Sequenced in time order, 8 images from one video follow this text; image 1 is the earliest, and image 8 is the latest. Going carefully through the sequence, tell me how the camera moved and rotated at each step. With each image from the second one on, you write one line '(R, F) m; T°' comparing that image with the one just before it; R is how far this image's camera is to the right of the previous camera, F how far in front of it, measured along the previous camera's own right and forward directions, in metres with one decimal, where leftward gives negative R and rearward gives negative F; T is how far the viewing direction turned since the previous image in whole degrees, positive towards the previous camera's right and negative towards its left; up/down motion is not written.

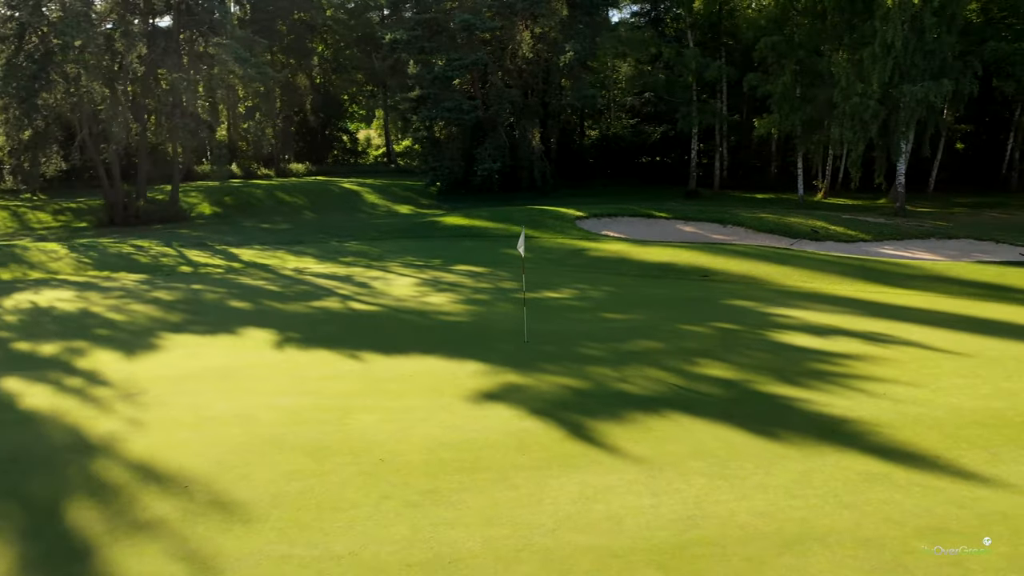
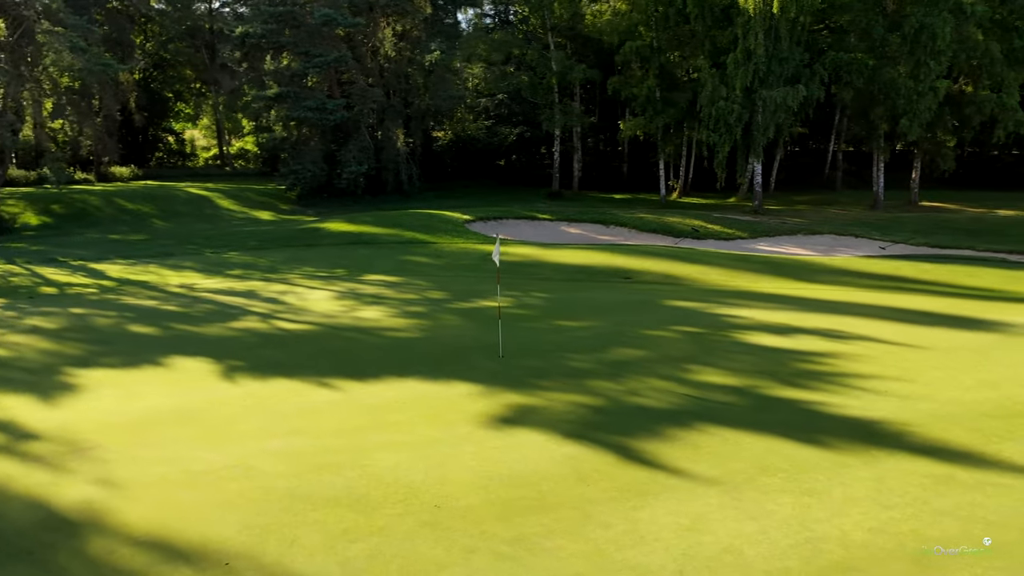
(-1.5, +0.8) m; +12°
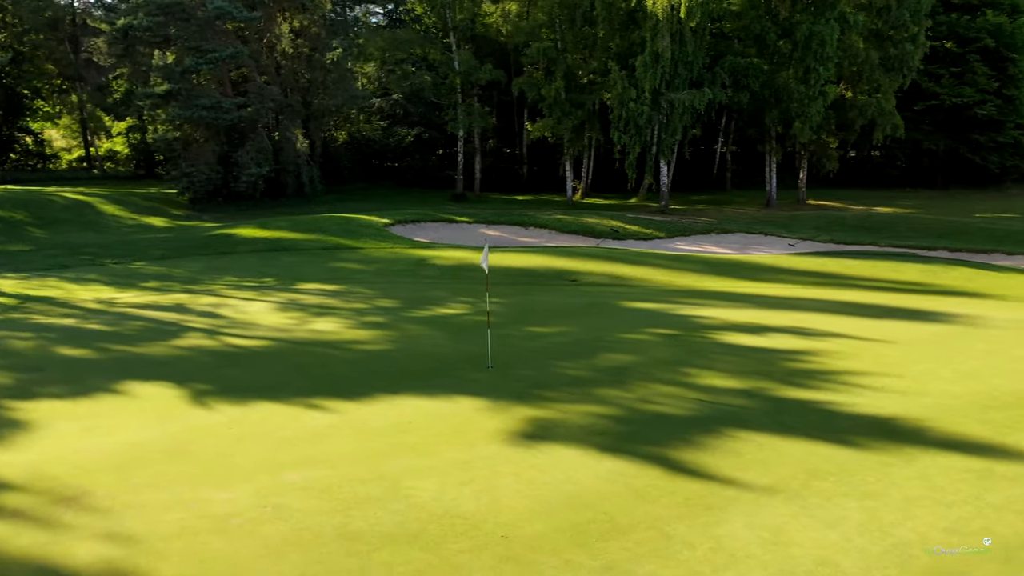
(-1.1, +0.5) m; +9°
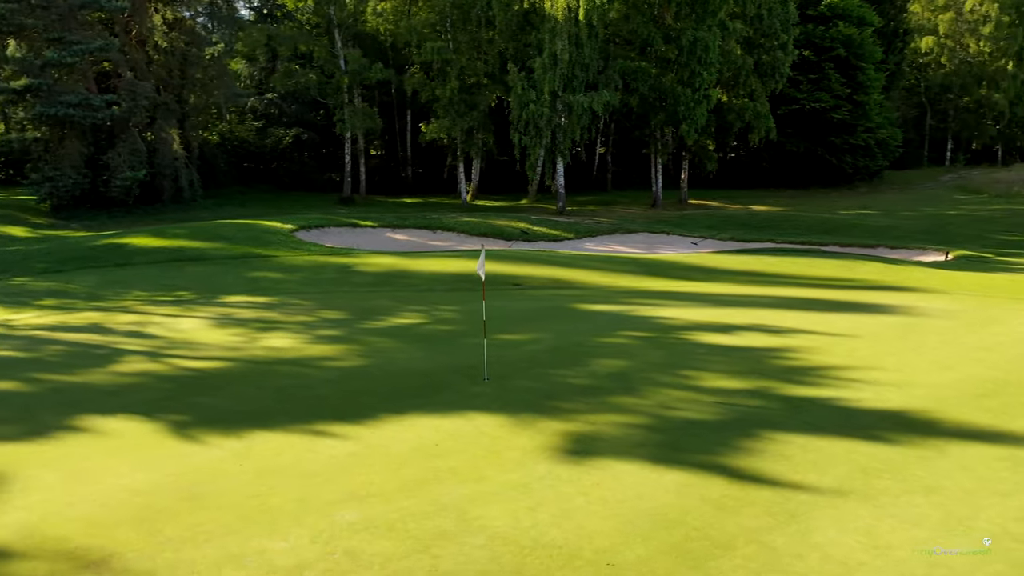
(-1.3, +0.5) m; +10°
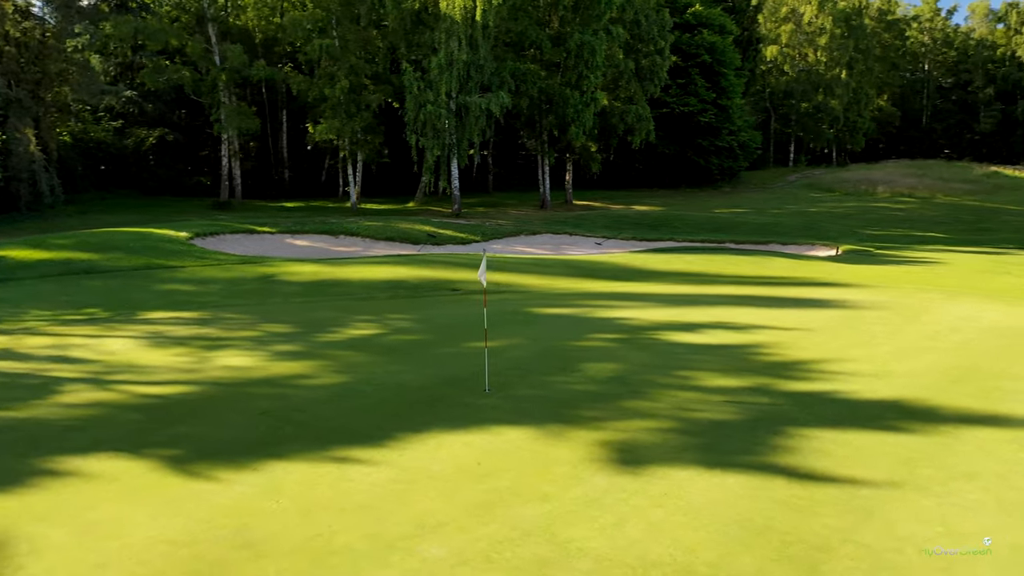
(-1.3, +0.4) m; +10°
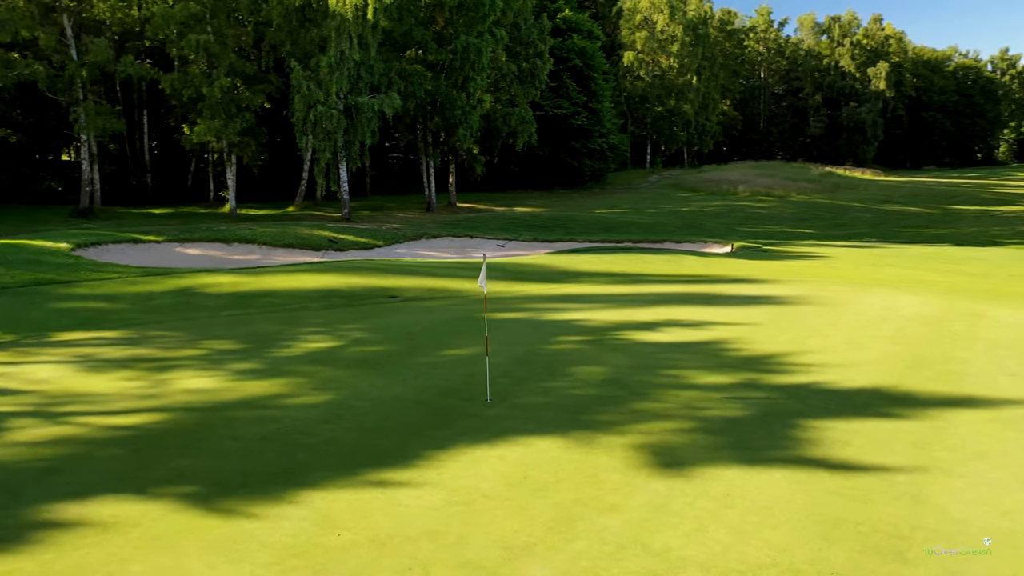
(-1.3, +0.3) m; +10°
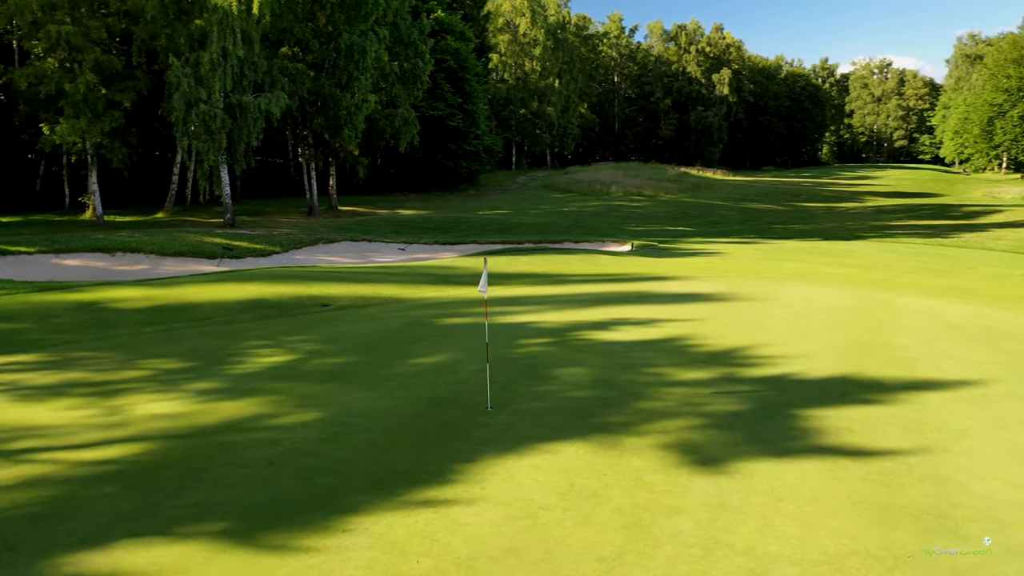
(-1.2, +0.3) m; +10°
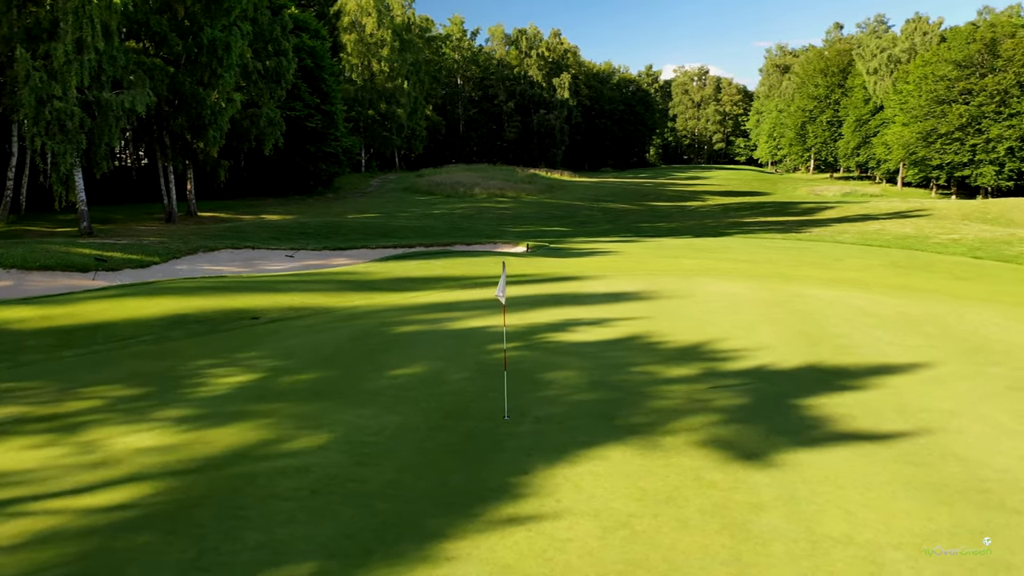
(-1.5, +0.3) m; +12°
